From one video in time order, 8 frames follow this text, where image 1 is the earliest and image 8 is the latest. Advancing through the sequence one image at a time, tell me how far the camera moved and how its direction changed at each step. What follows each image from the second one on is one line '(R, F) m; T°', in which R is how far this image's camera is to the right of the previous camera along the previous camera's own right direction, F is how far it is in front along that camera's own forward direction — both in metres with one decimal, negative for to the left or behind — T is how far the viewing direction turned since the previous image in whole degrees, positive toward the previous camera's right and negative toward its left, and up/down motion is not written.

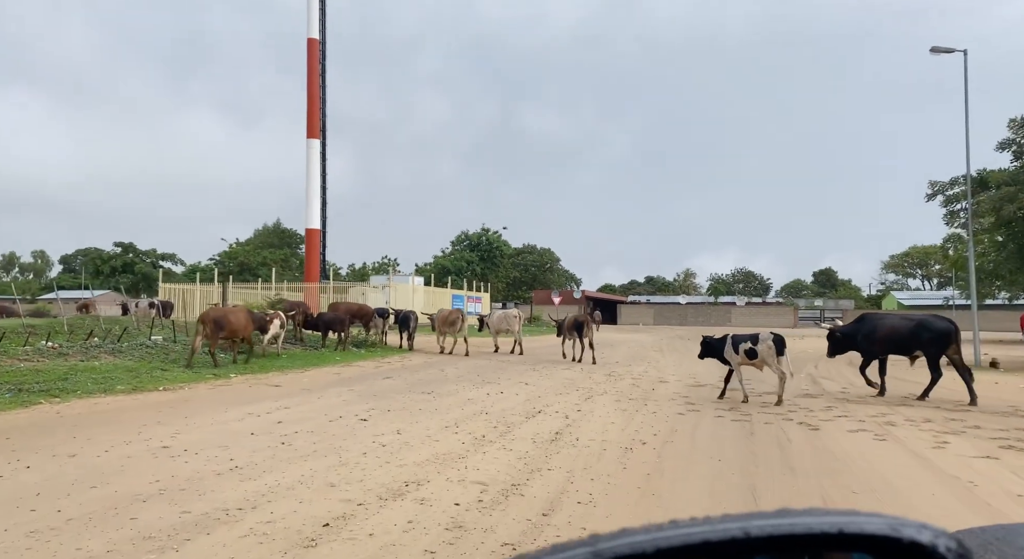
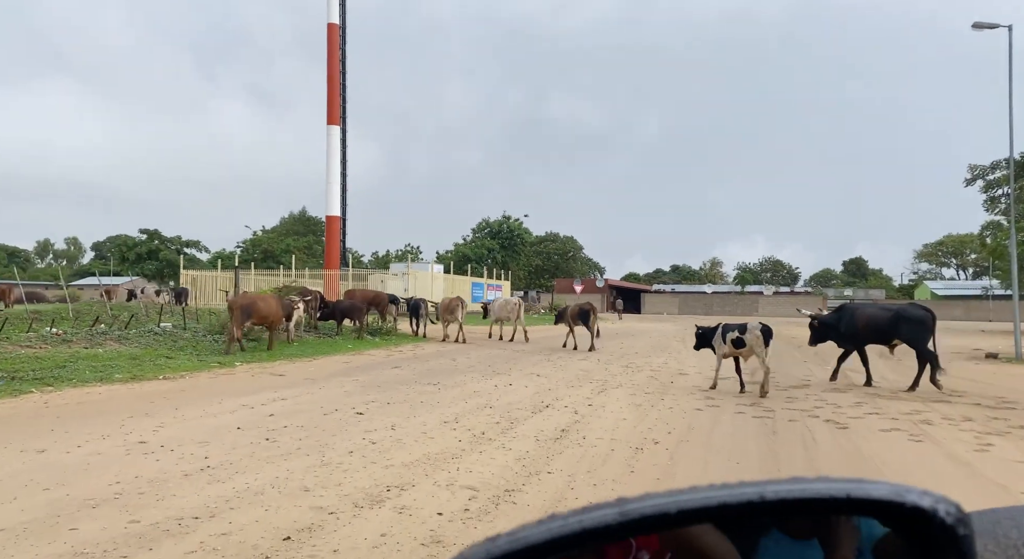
(+0.2, +0.6) m; -2°
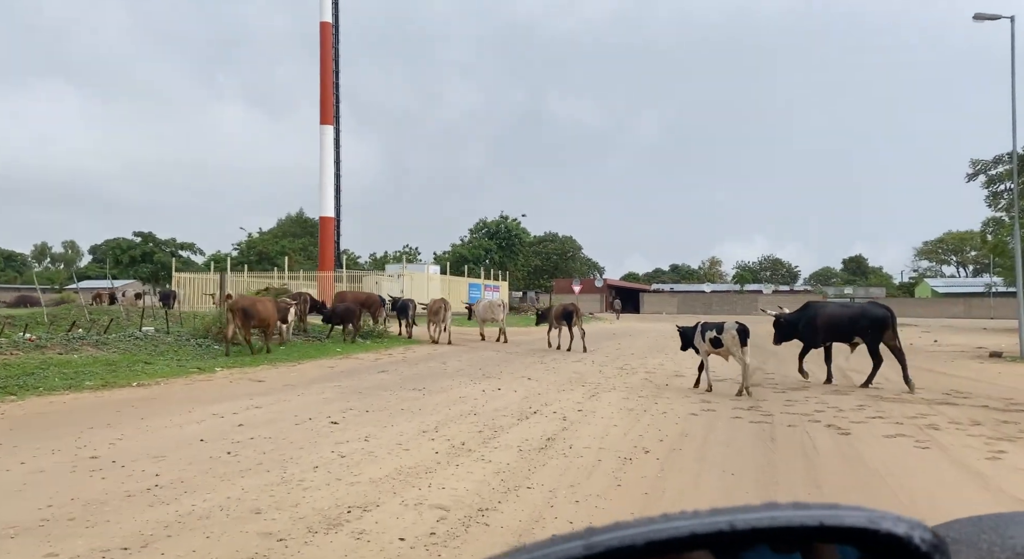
(+0.2, +0.5) m; 0°
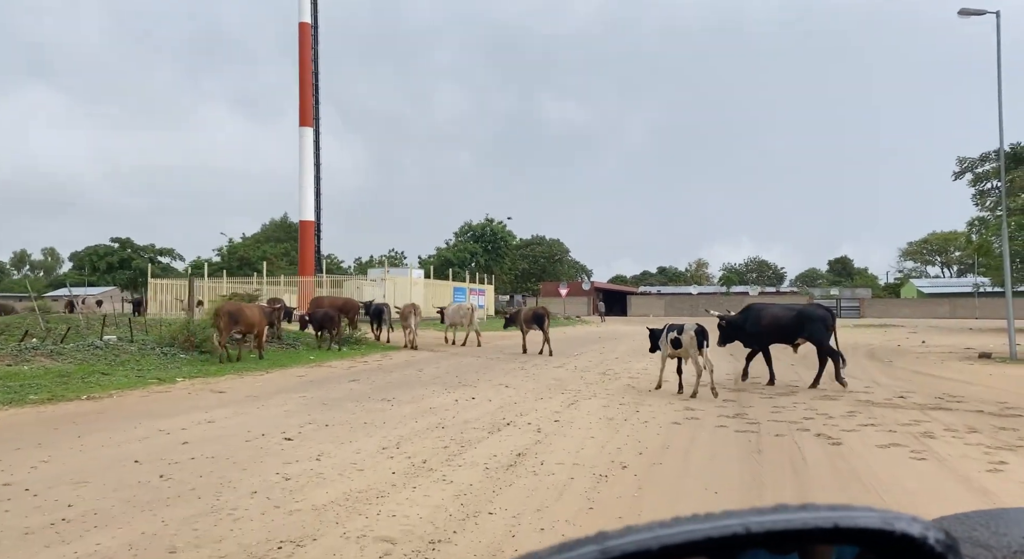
(+0.2, +0.6) m; +1°
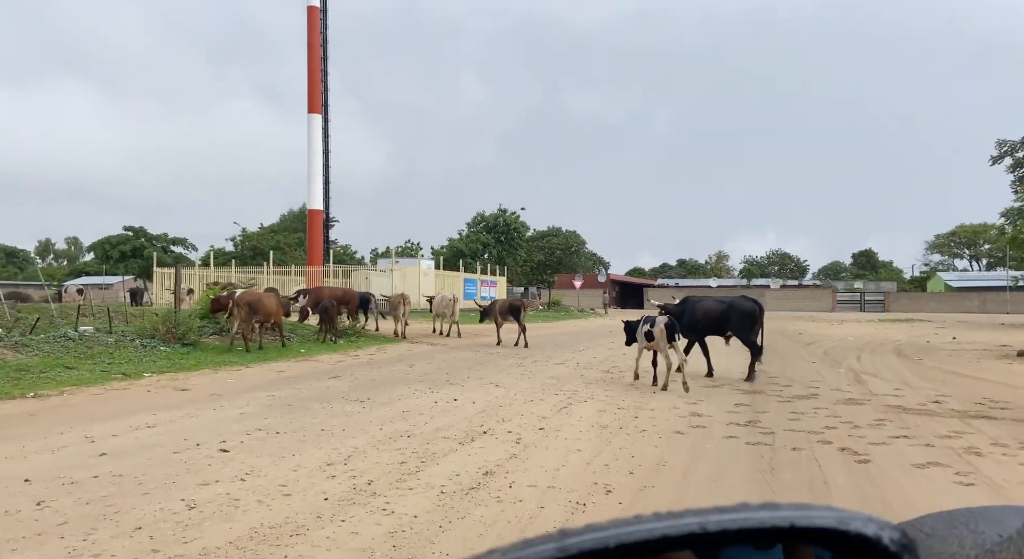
(+0.4, +1.1) m; -1°
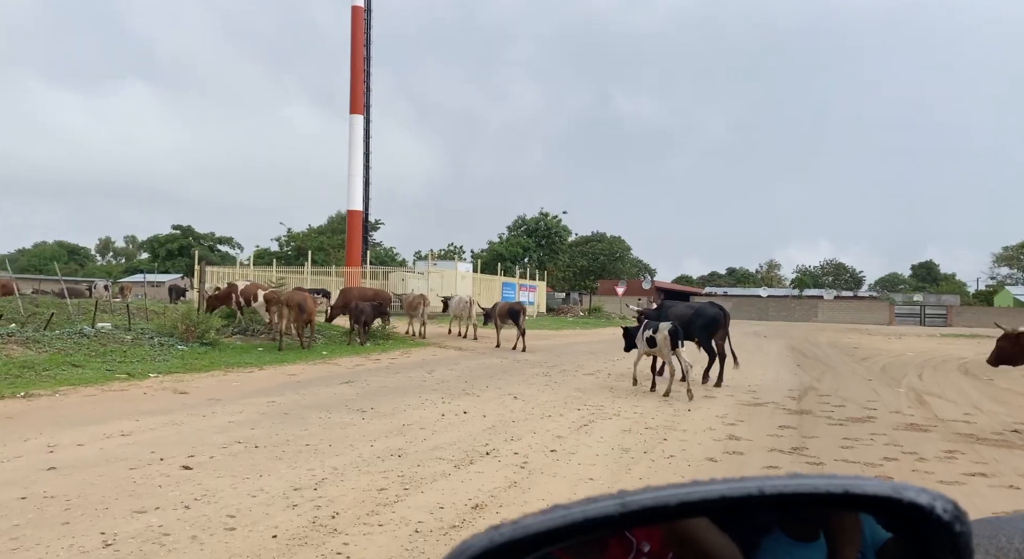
(+0.3, +0.9) m; -3°
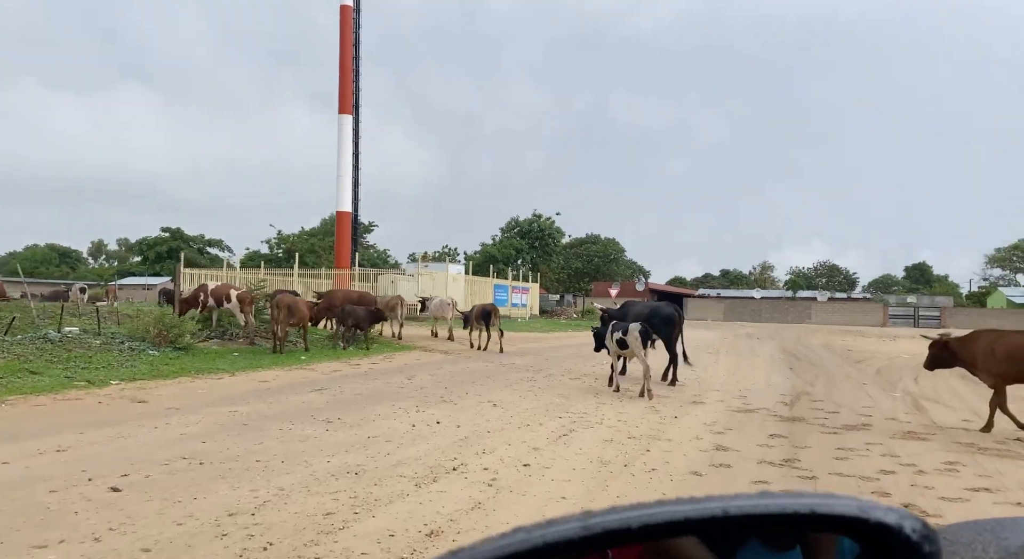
(+0.2, +0.5) m; 0°
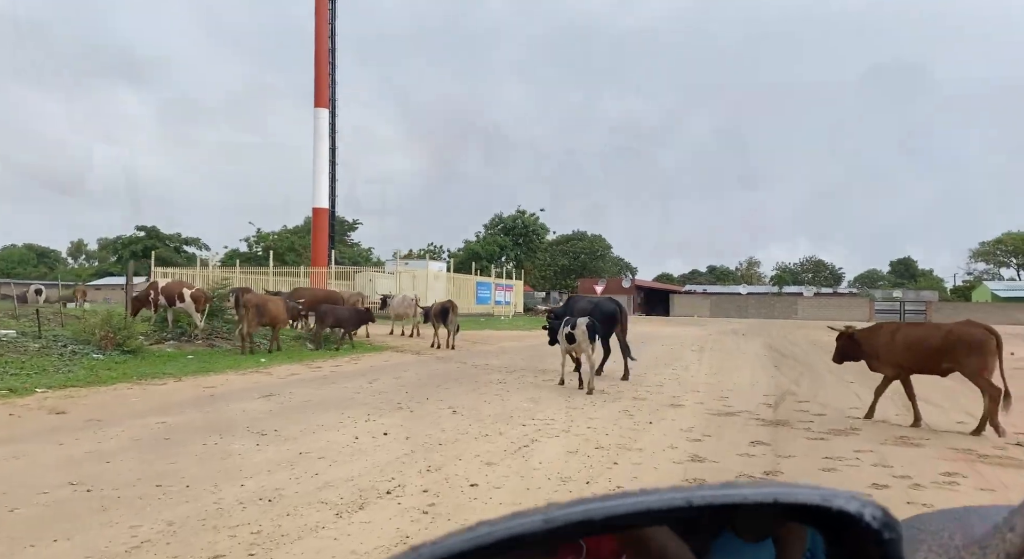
(+0.3, +0.9) m; +1°
